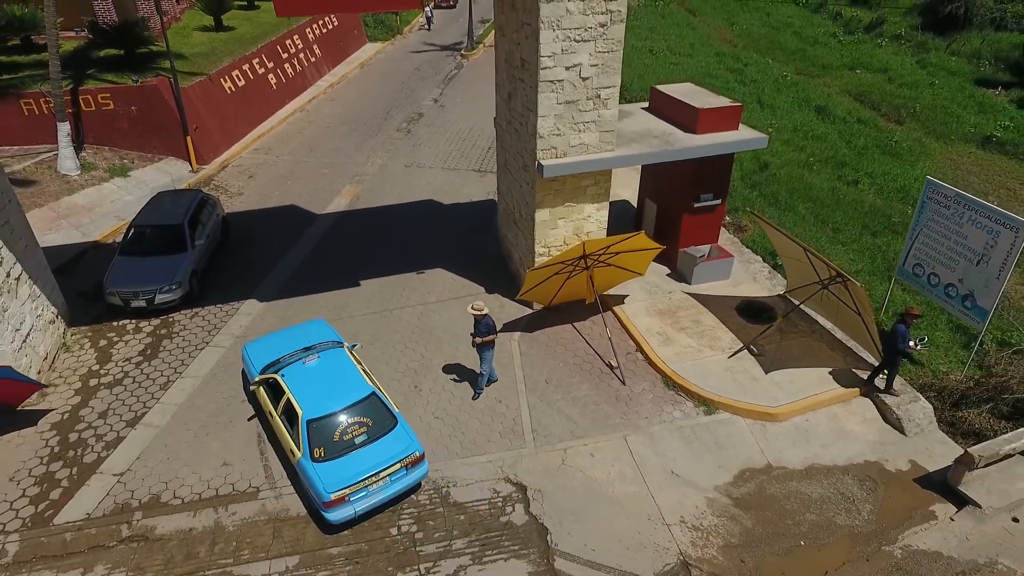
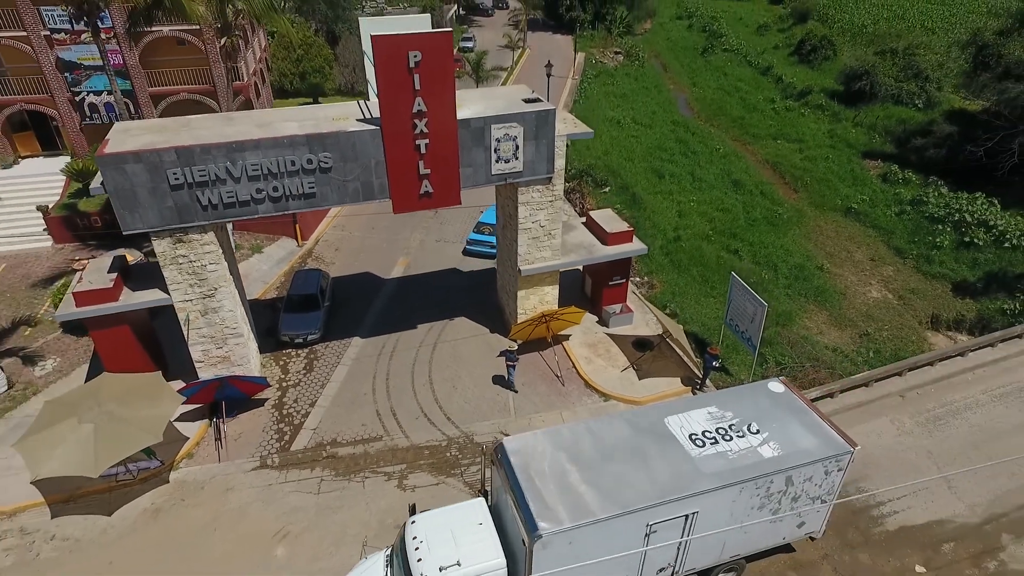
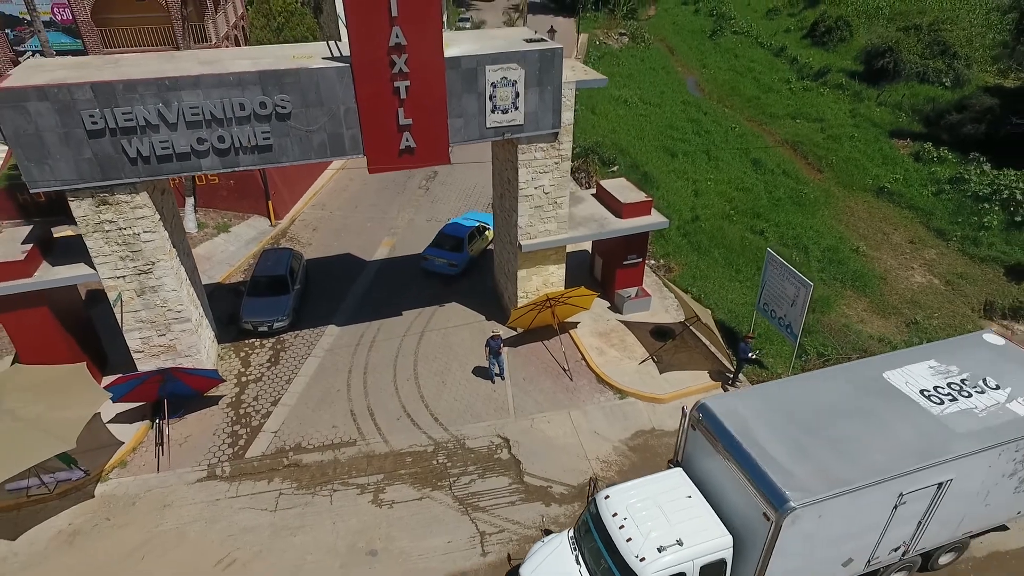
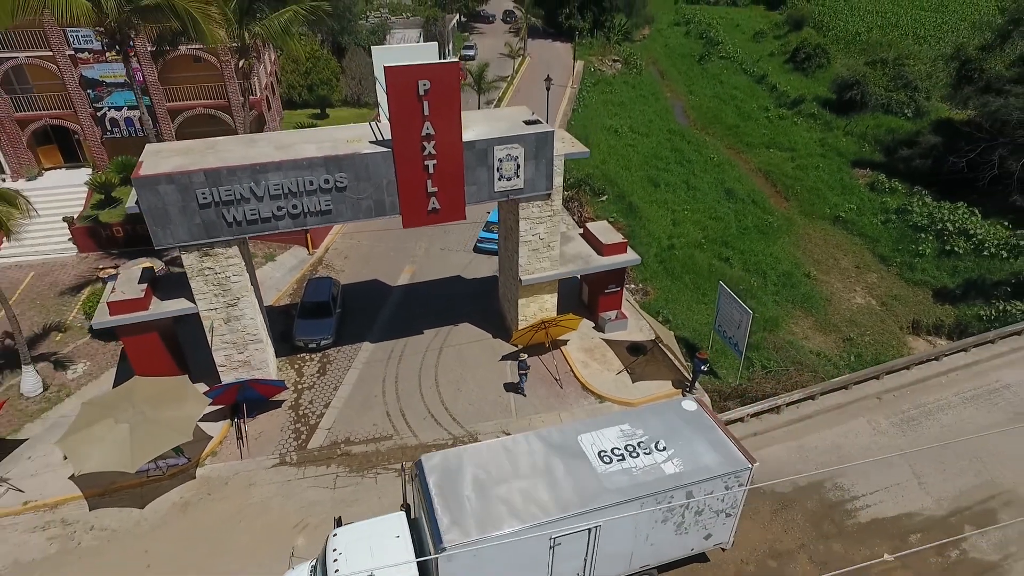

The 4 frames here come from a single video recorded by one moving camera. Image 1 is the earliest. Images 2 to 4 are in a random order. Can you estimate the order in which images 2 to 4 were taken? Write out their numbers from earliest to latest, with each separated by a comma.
3, 2, 4
